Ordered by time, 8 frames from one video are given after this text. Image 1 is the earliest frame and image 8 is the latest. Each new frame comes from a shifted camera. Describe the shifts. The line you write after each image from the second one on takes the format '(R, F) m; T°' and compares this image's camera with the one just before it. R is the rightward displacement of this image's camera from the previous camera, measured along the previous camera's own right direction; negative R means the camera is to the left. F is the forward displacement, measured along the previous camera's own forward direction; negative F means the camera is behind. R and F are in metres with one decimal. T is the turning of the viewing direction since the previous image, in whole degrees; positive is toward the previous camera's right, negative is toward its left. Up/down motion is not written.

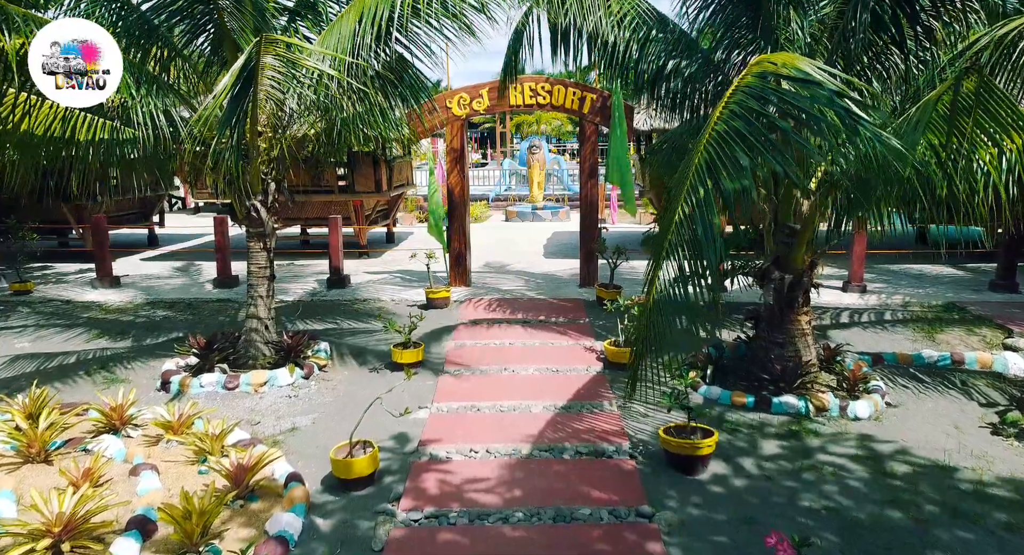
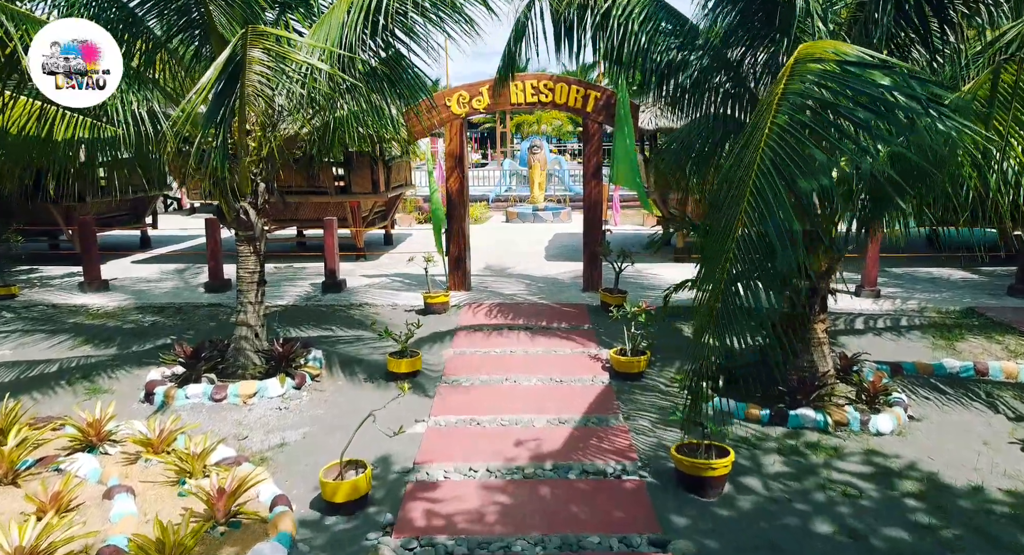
(0.0, +0.3) m; 0°
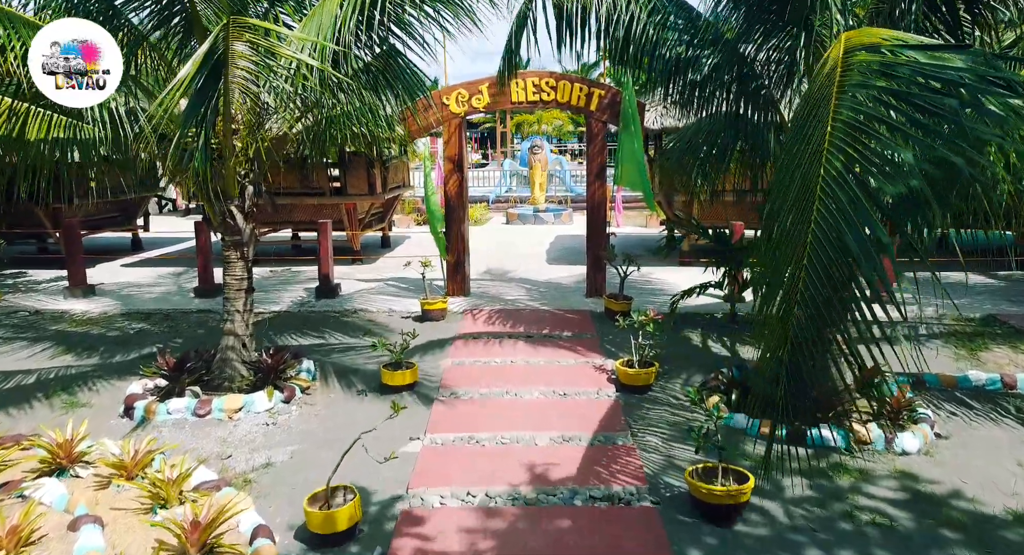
(0.0, +0.3) m; 0°
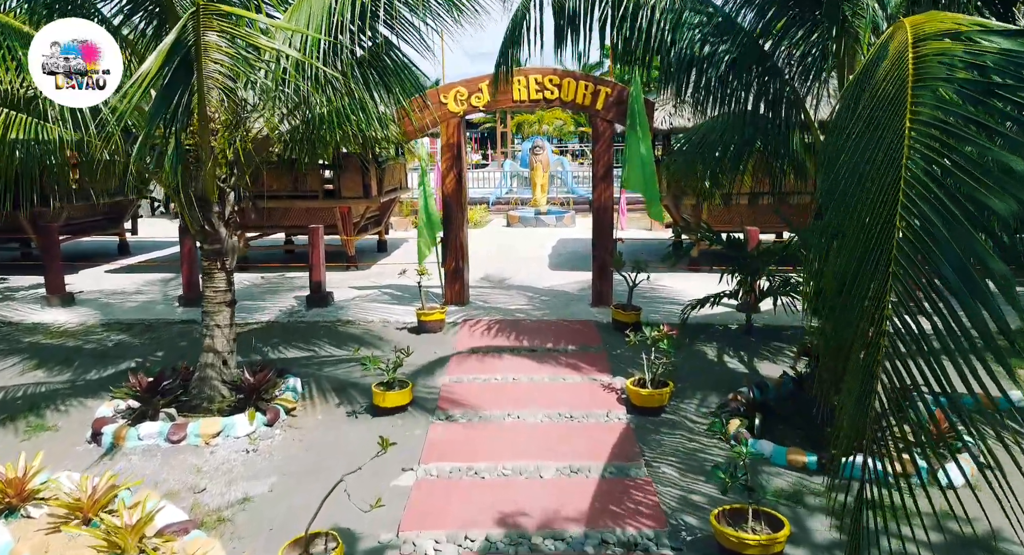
(0.0, +0.4) m; 0°
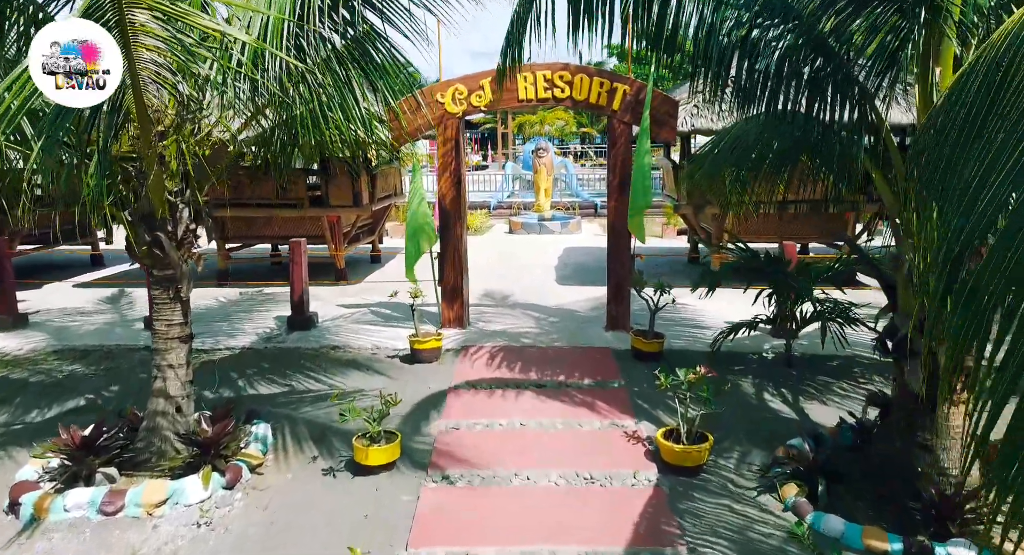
(0.0, +0.8) m; 0°
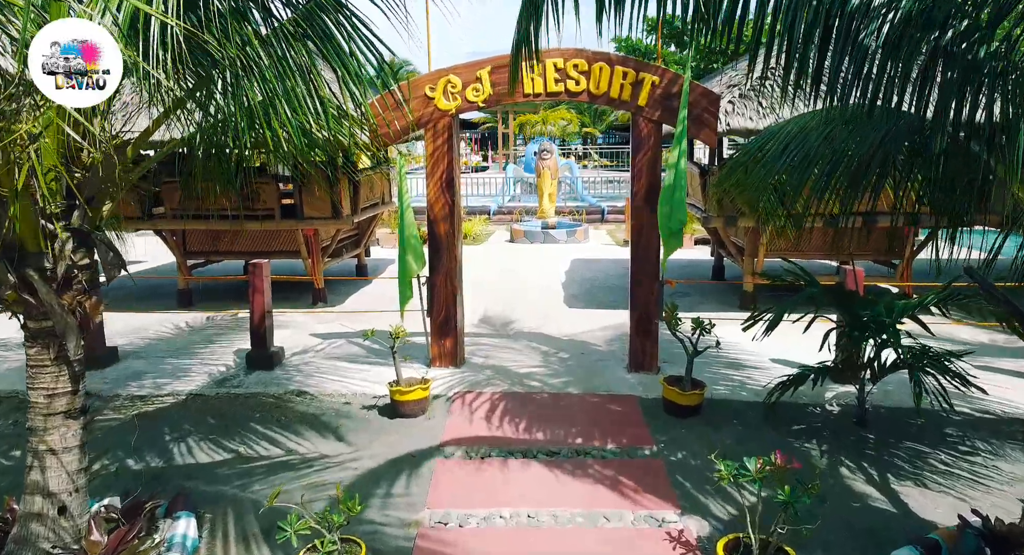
(0.0, +1.1) m; 0°
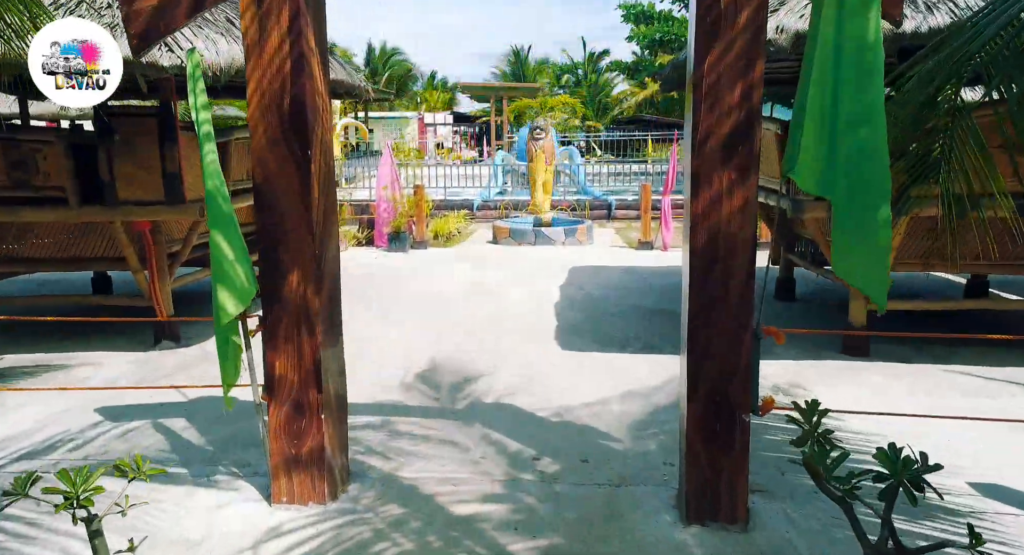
(+0.1, +1.4) m; 0°
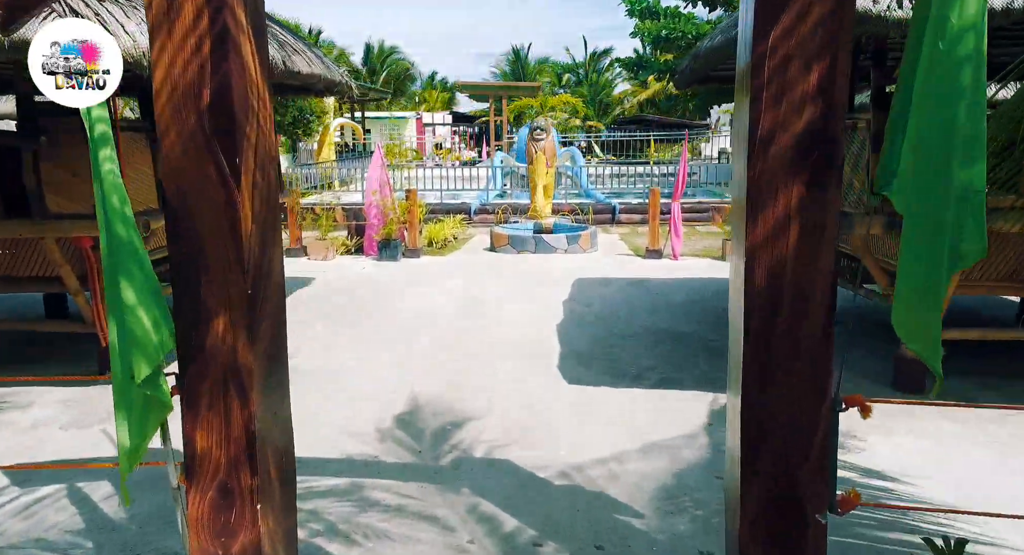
(0.0, +0.9) m; 0°
